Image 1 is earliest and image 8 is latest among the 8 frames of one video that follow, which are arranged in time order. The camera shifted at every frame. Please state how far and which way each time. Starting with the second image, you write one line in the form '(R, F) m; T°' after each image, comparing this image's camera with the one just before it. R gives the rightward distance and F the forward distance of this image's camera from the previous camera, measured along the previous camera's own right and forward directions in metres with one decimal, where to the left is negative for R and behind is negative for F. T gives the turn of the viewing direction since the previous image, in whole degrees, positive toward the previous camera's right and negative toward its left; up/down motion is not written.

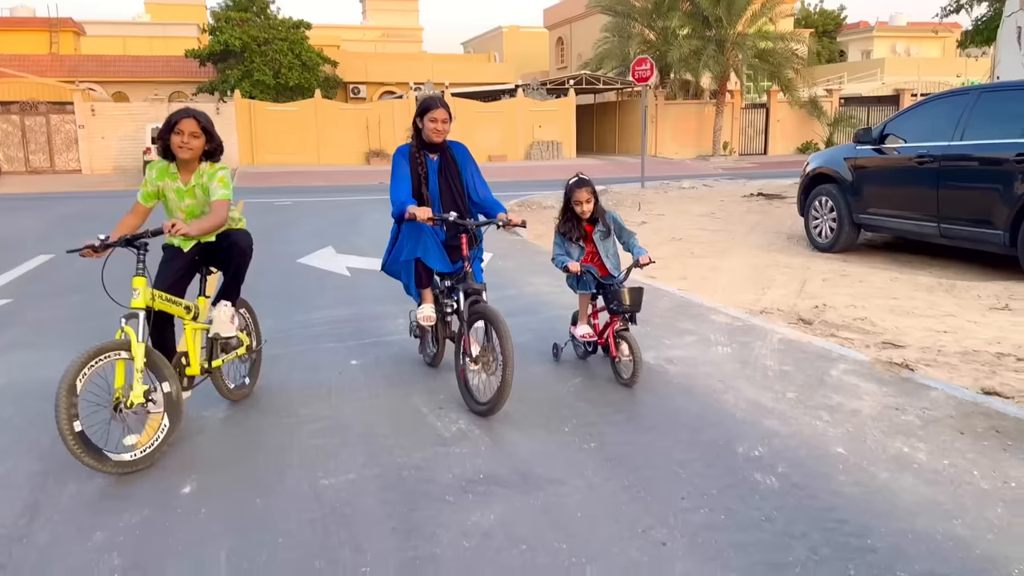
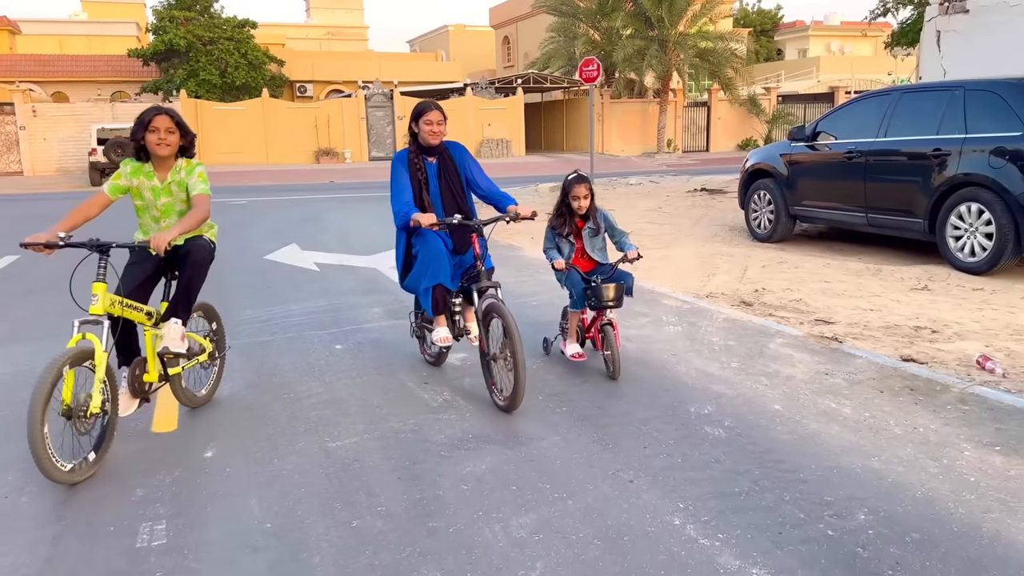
(-0.2, -0.5) m; +4°
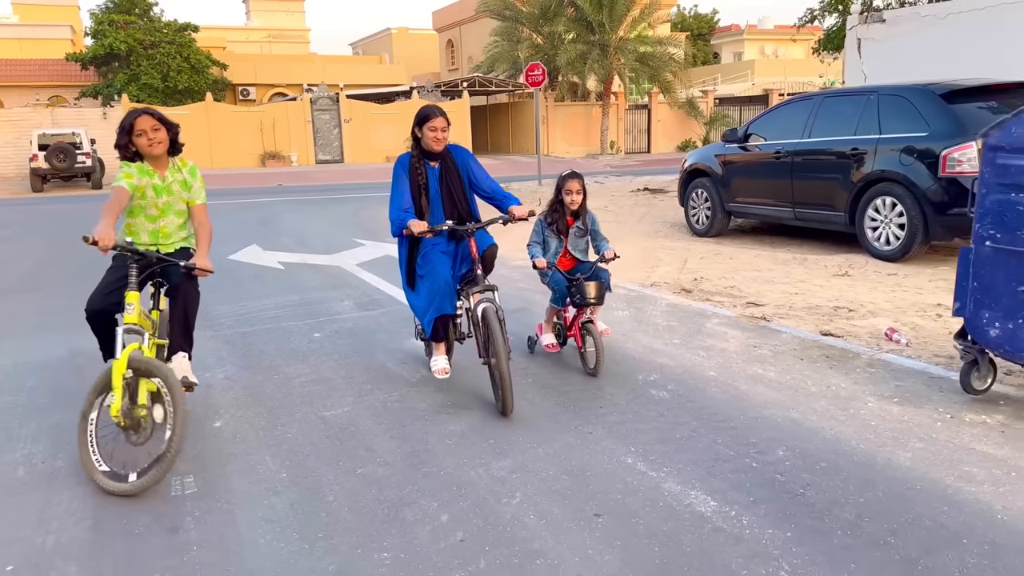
(-0.1, -0.6) m; +4°
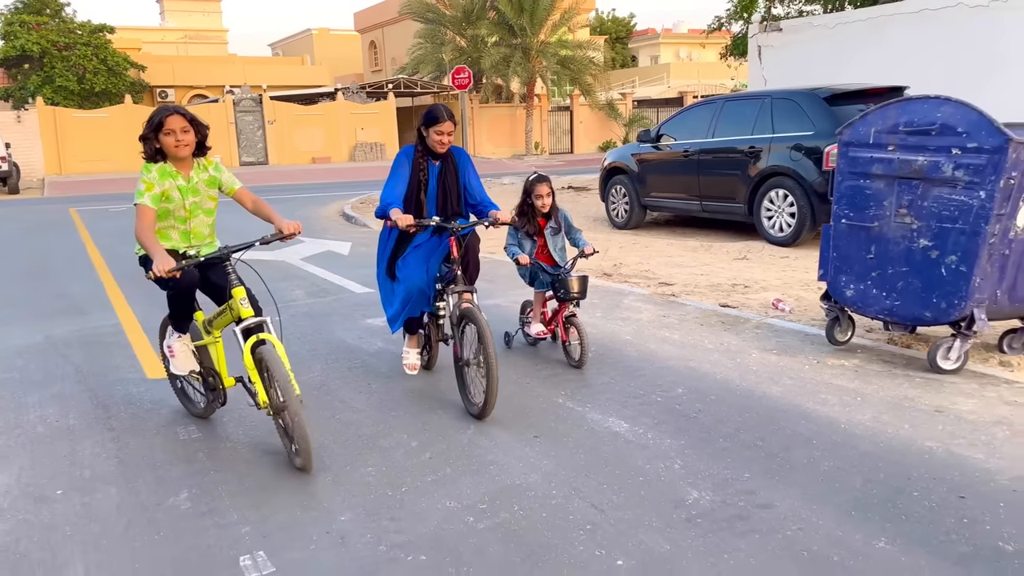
(-0.1, -0.8) m; +5°
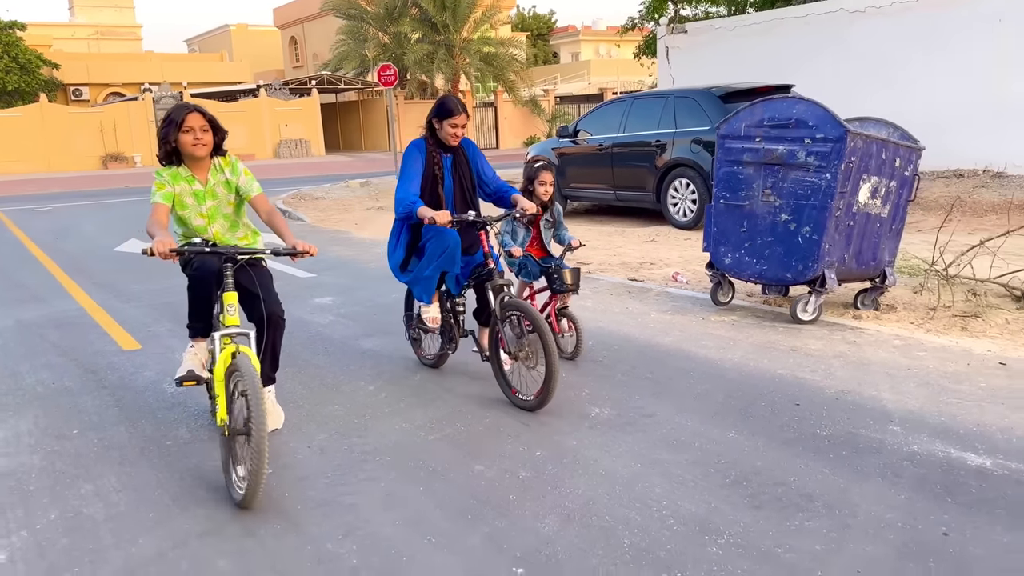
(-0.1, -0.9) m; +5°
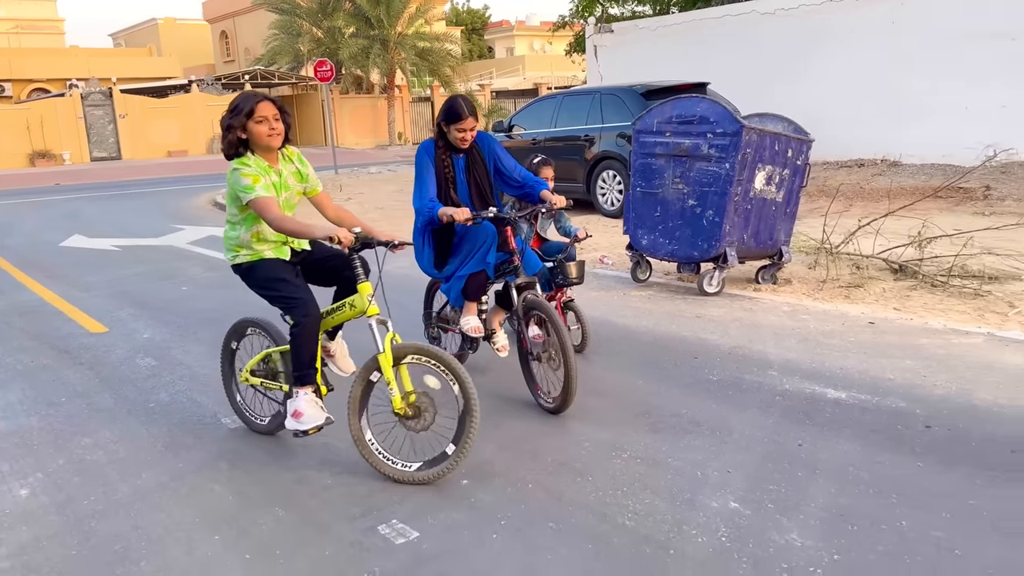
(0.0, -0.7) m; +4°
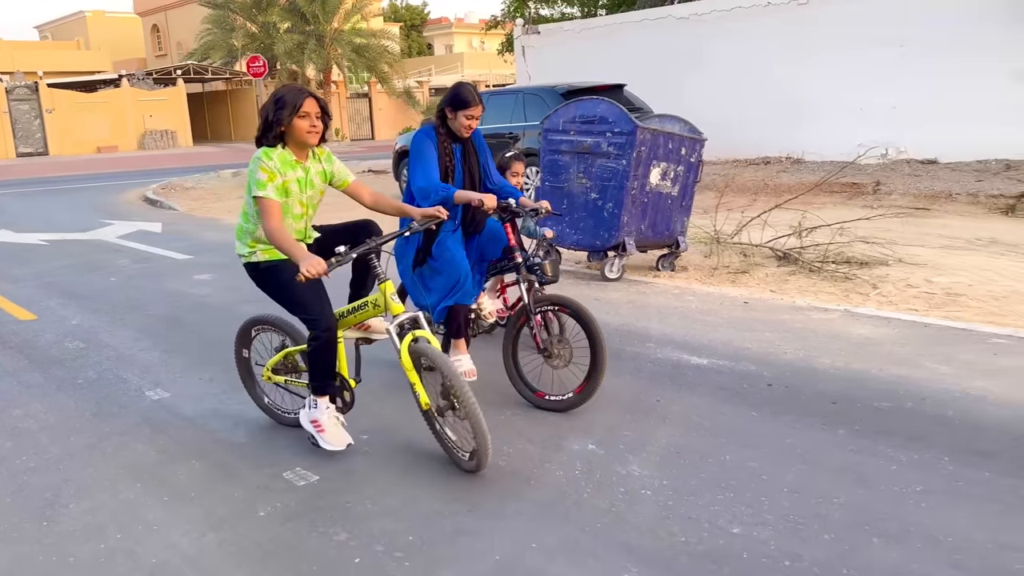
(+0.2, -0.5) m; +4°
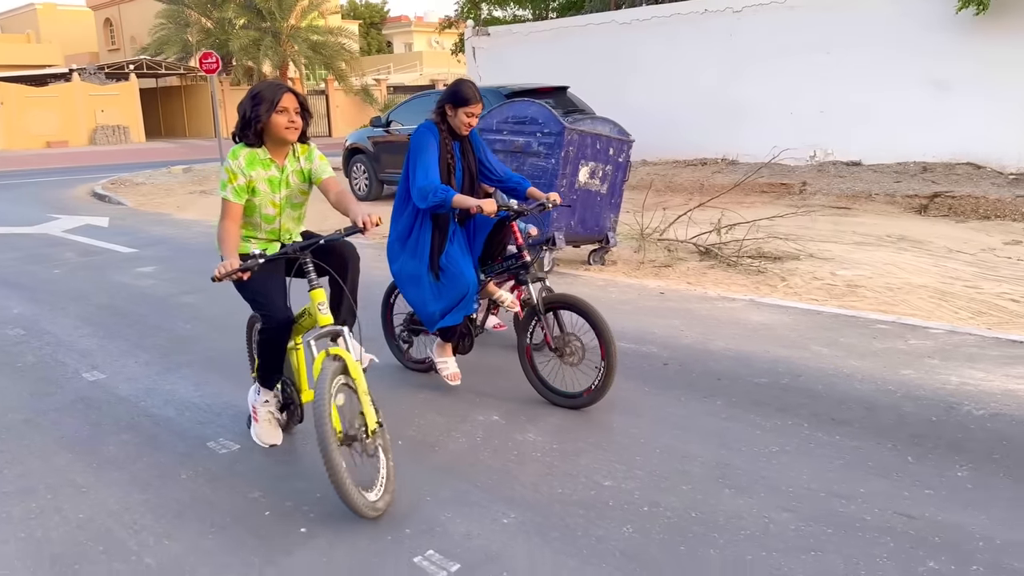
(+0.3, -0.4) m; +3°
